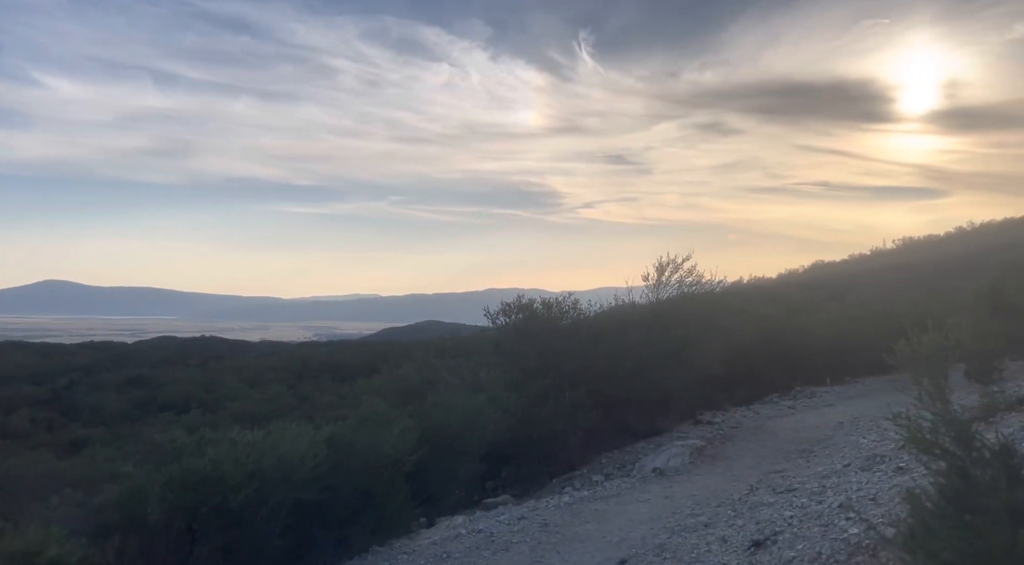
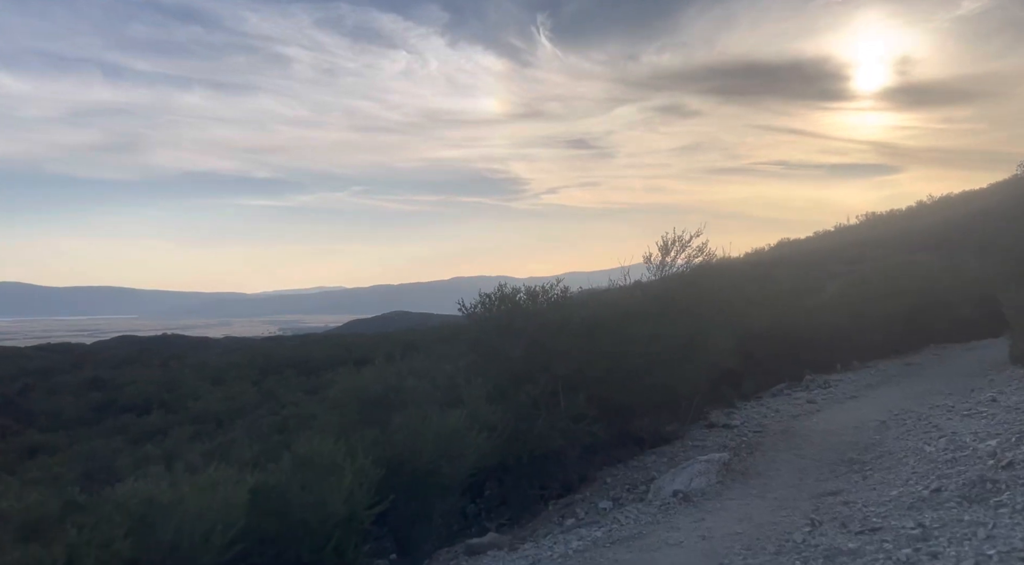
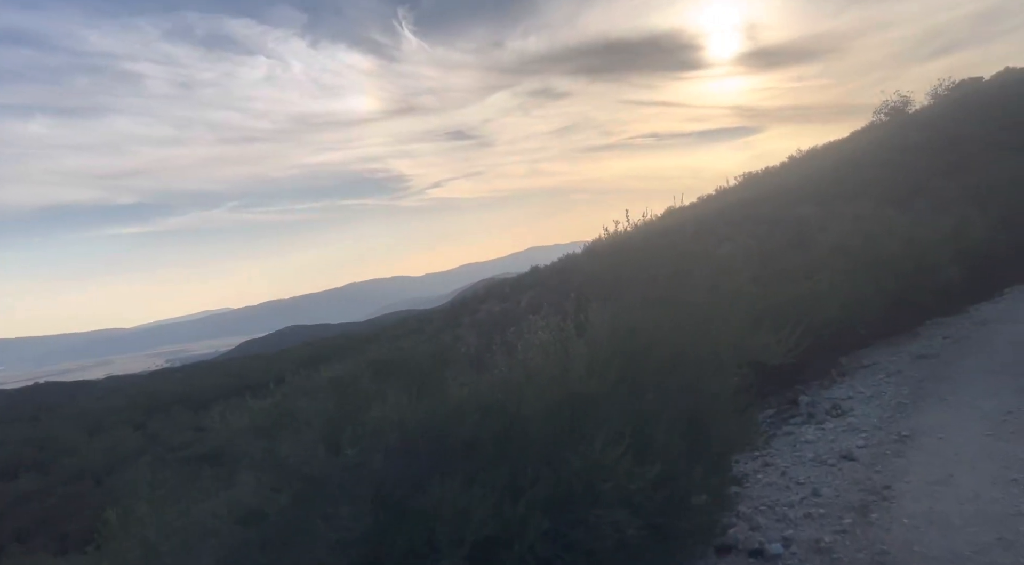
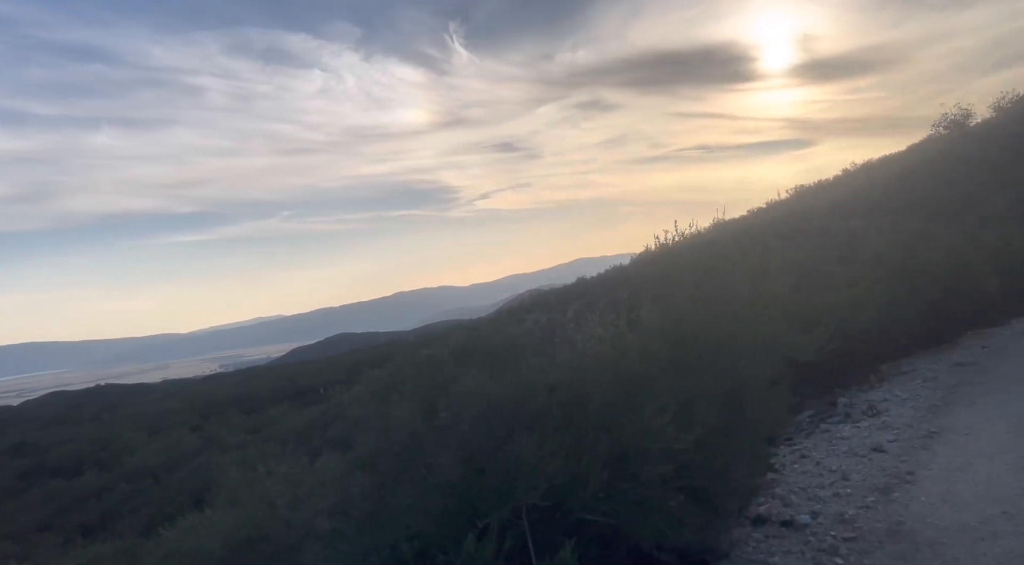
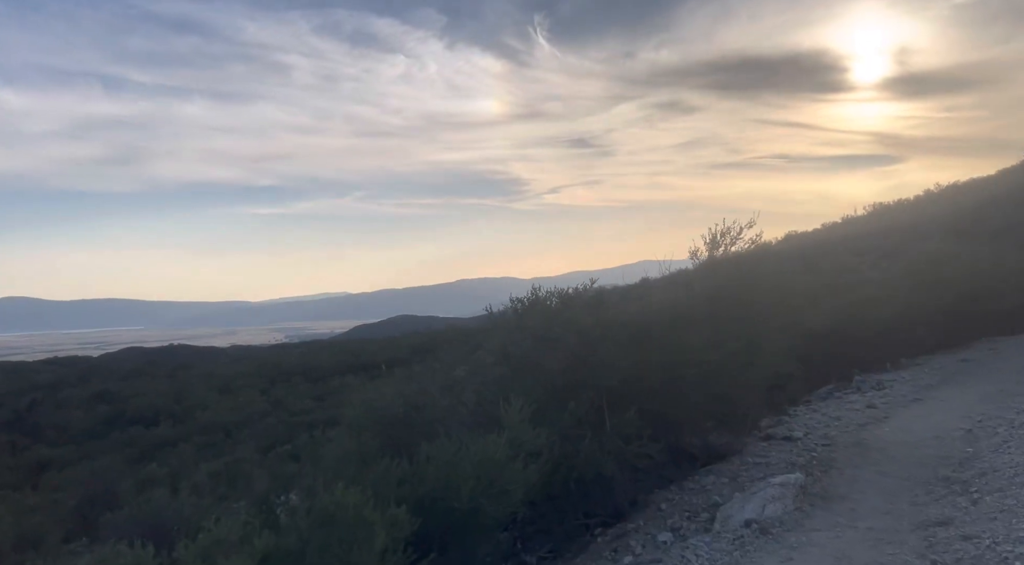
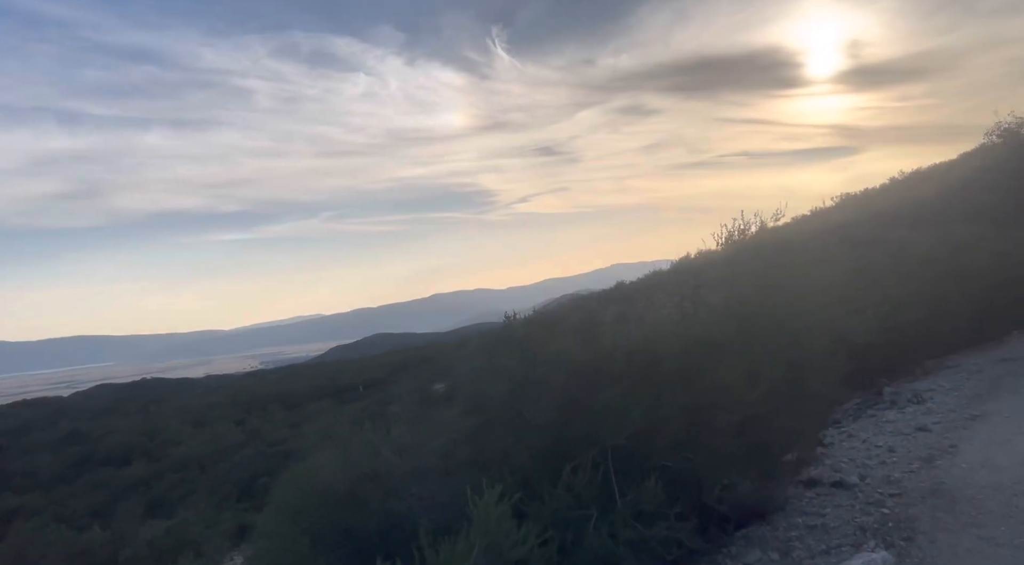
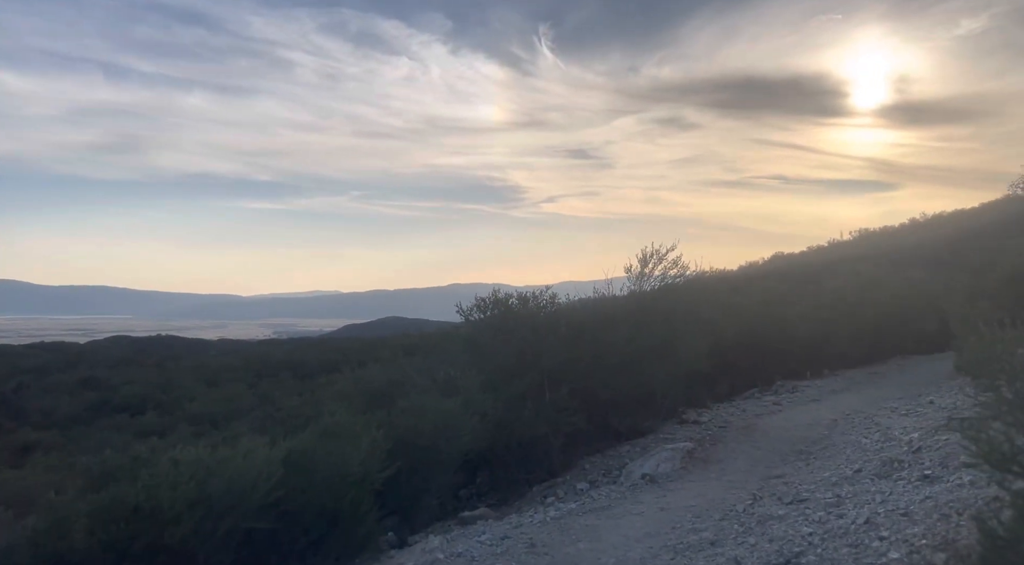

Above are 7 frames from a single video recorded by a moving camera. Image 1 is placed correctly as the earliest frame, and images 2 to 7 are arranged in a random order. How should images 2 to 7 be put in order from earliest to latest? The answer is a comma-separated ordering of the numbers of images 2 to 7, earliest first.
7, 2, 5, 6, 4, 3
